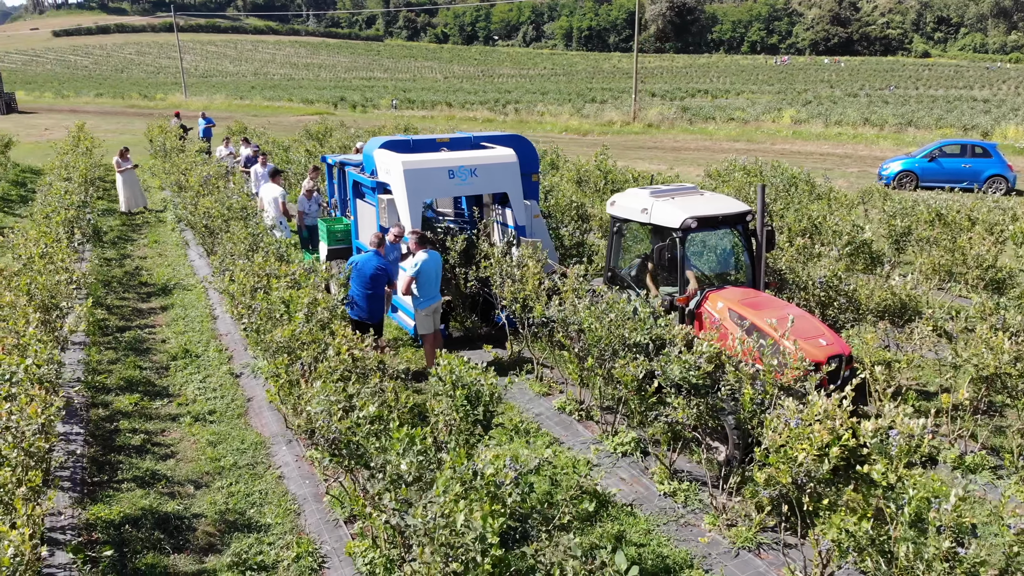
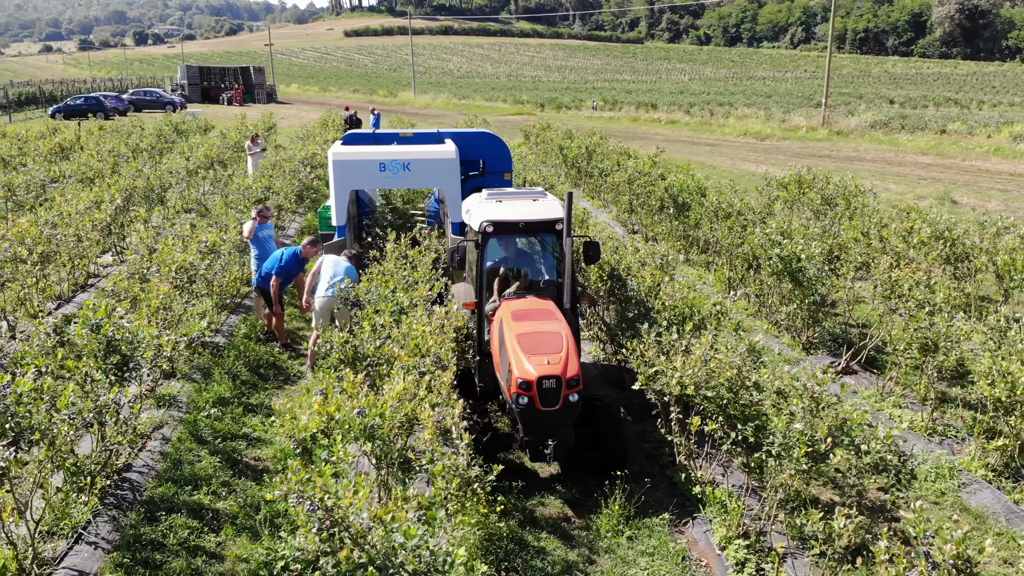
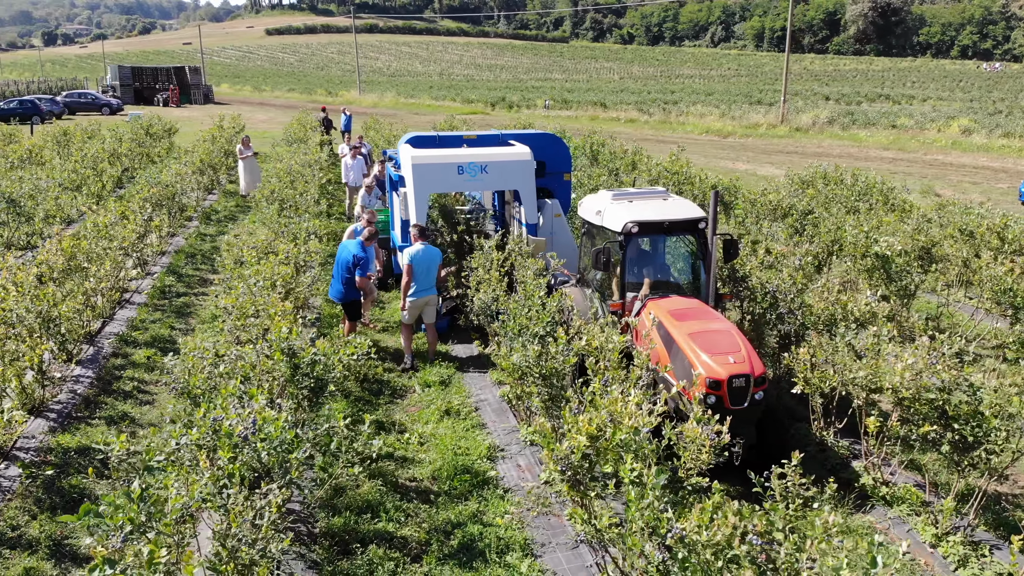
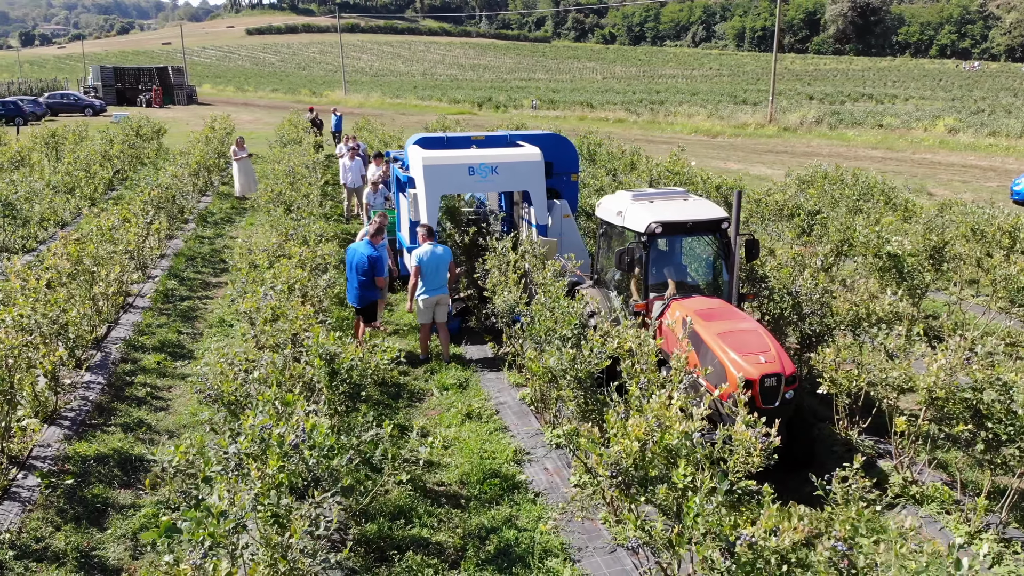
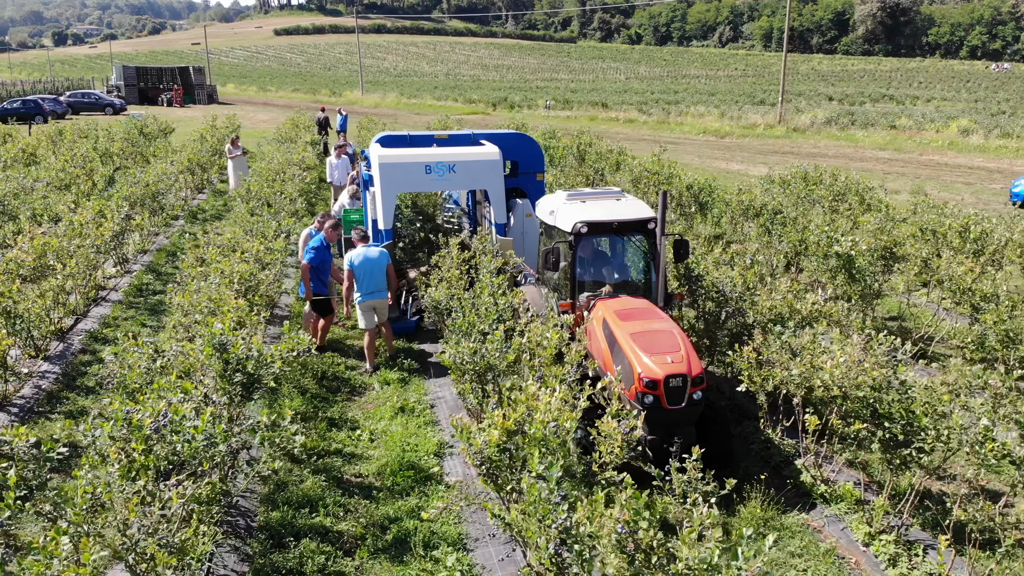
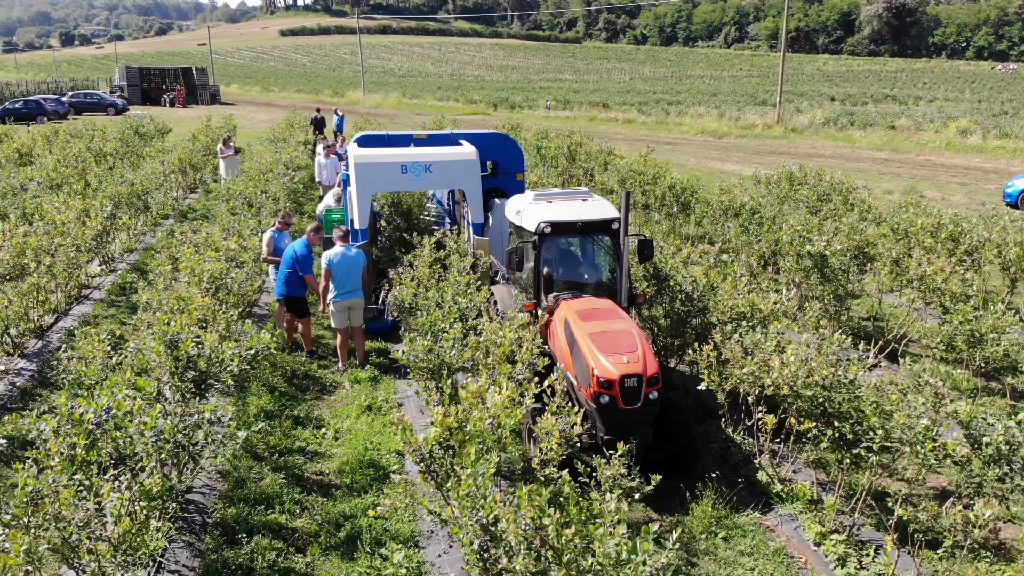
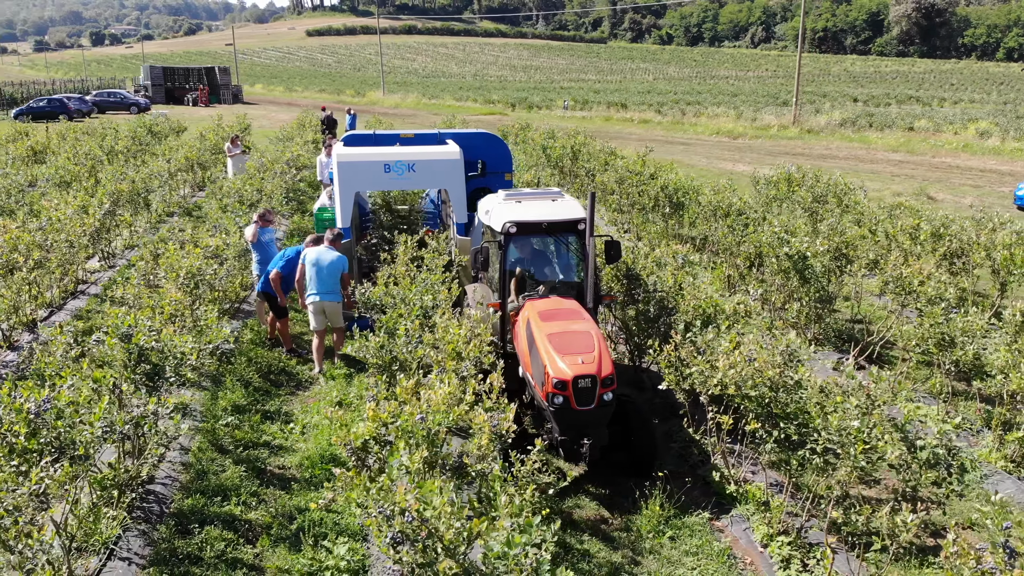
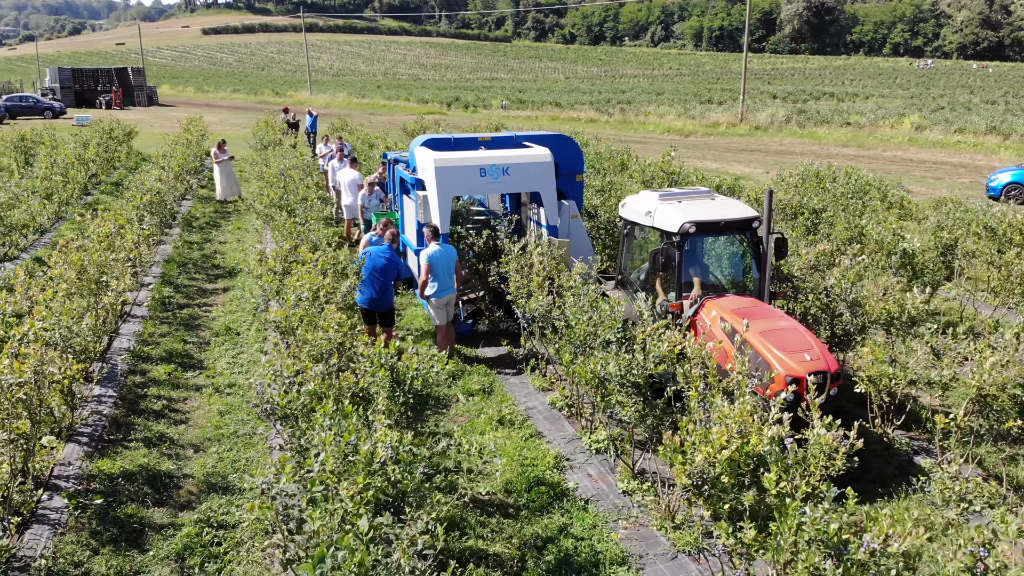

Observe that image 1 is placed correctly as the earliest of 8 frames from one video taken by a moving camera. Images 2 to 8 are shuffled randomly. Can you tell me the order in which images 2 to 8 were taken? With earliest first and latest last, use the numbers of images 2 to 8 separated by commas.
8, 4, 3, 5, 6, 7, 2
